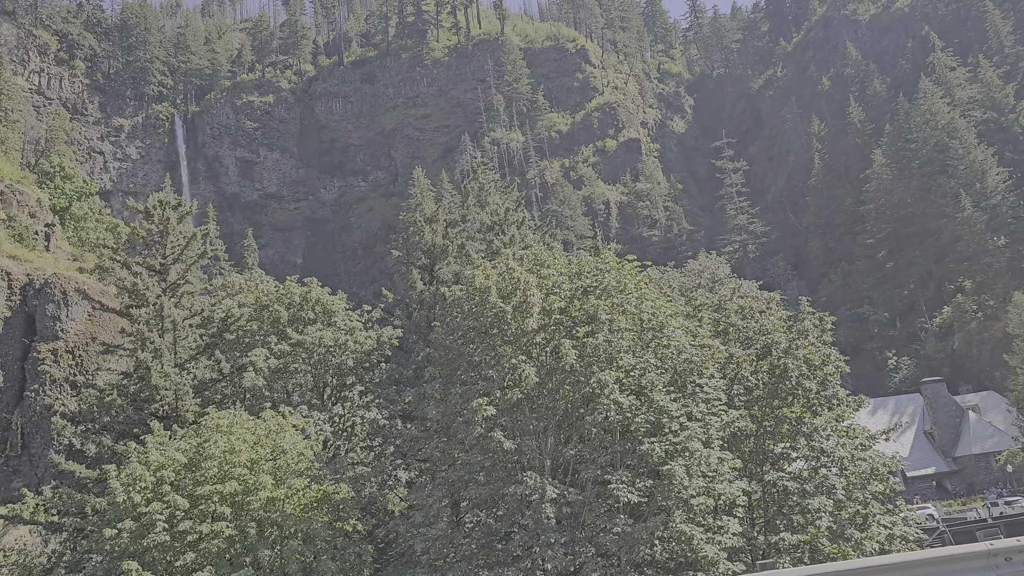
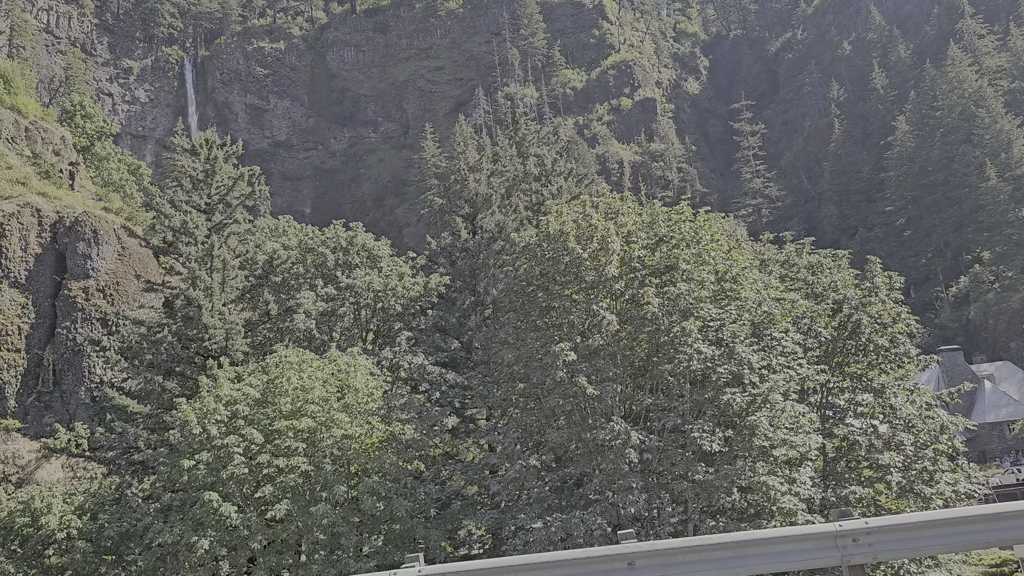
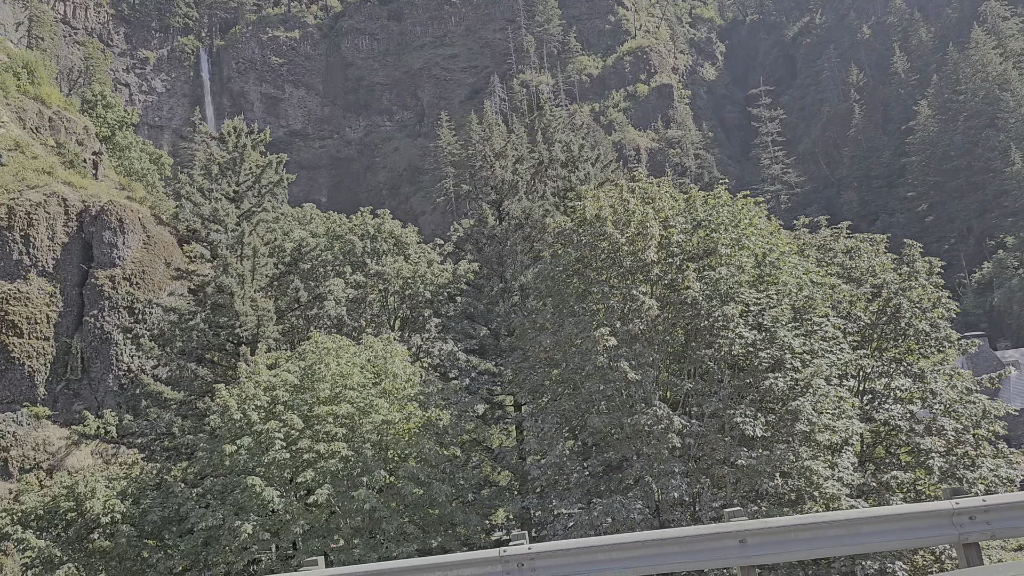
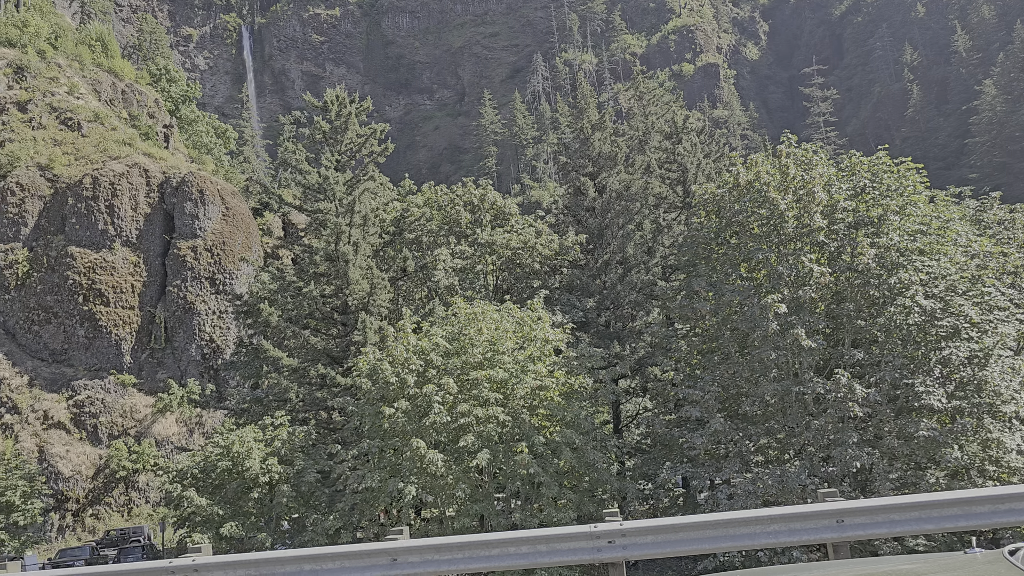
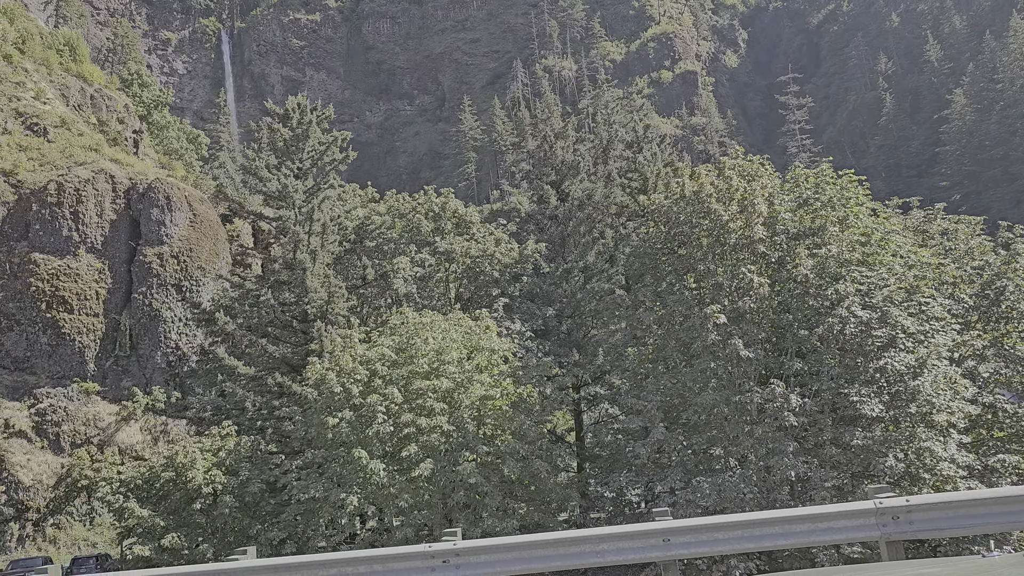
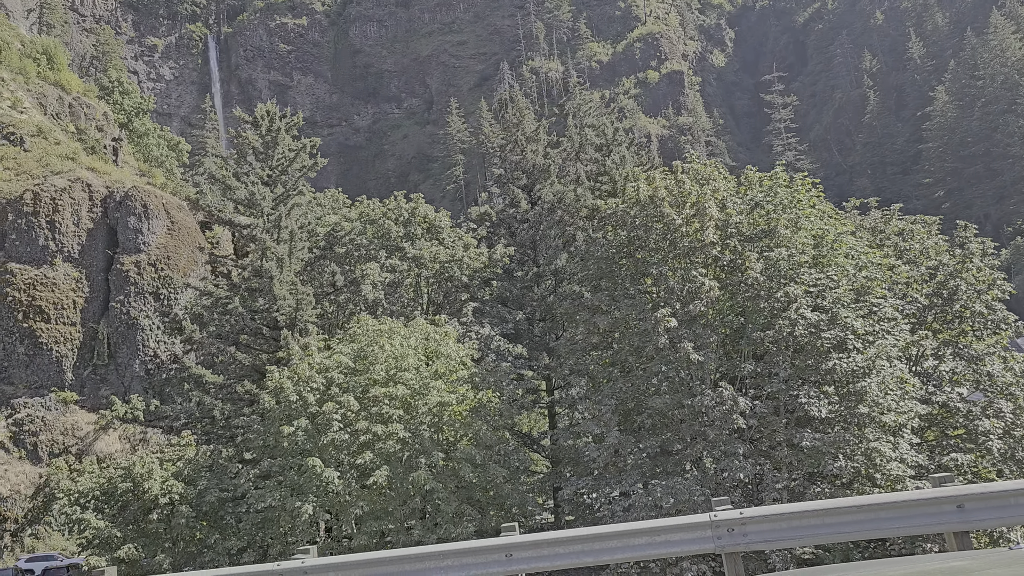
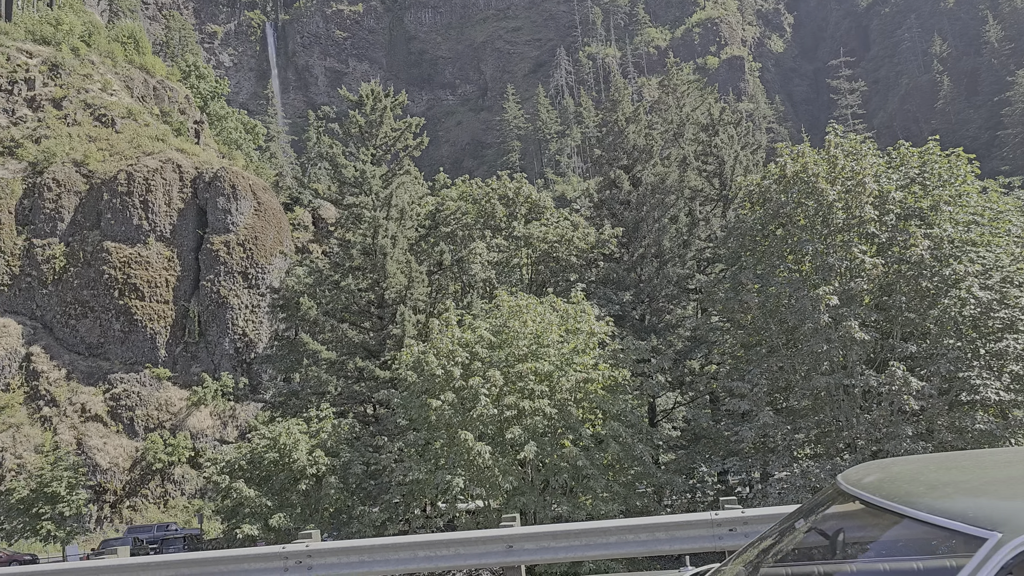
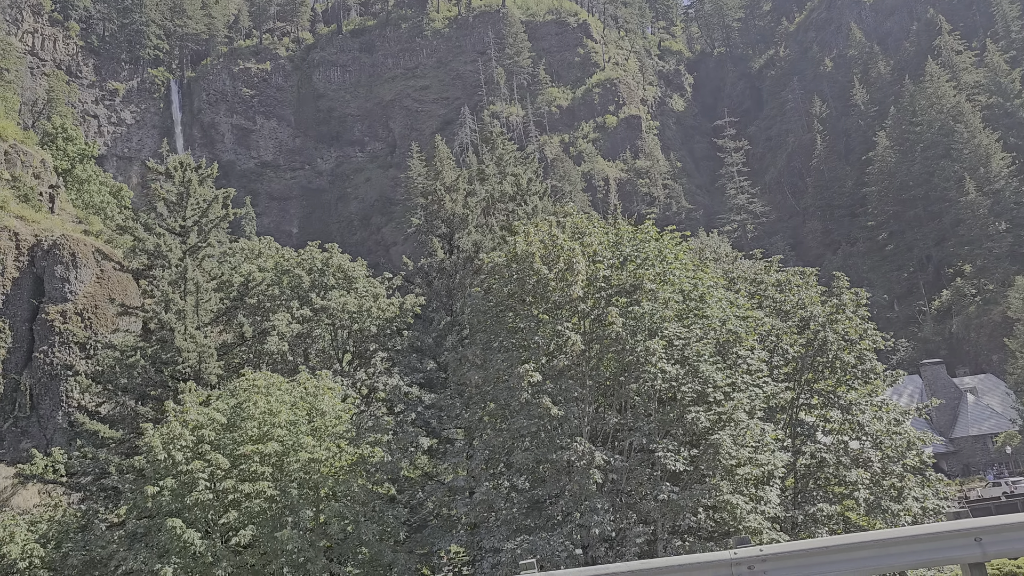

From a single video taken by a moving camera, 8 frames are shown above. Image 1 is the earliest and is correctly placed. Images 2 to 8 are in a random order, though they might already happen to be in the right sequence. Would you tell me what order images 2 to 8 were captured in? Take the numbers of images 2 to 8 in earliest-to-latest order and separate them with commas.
8, 2, 3, 6, 5, 4, 7
